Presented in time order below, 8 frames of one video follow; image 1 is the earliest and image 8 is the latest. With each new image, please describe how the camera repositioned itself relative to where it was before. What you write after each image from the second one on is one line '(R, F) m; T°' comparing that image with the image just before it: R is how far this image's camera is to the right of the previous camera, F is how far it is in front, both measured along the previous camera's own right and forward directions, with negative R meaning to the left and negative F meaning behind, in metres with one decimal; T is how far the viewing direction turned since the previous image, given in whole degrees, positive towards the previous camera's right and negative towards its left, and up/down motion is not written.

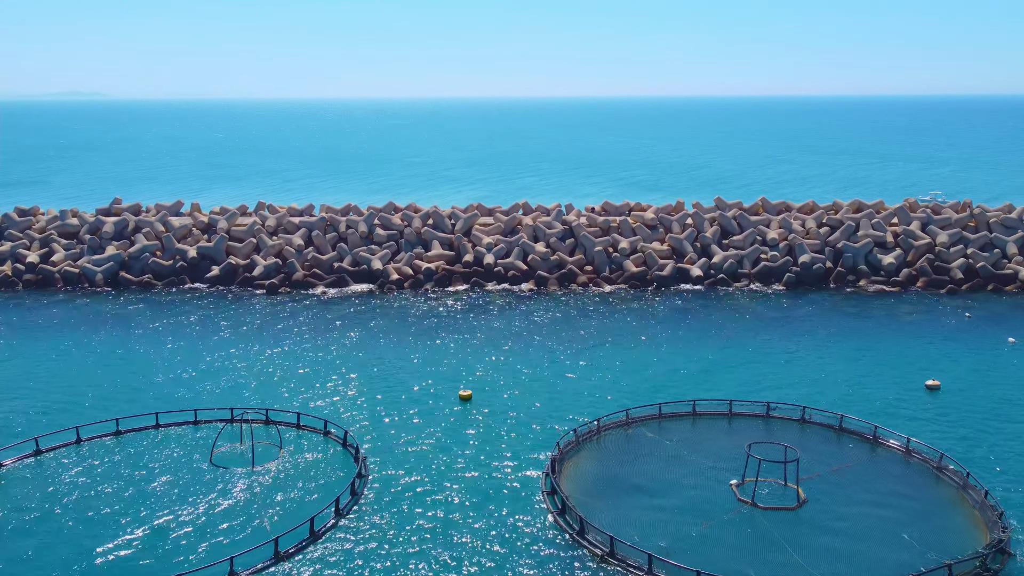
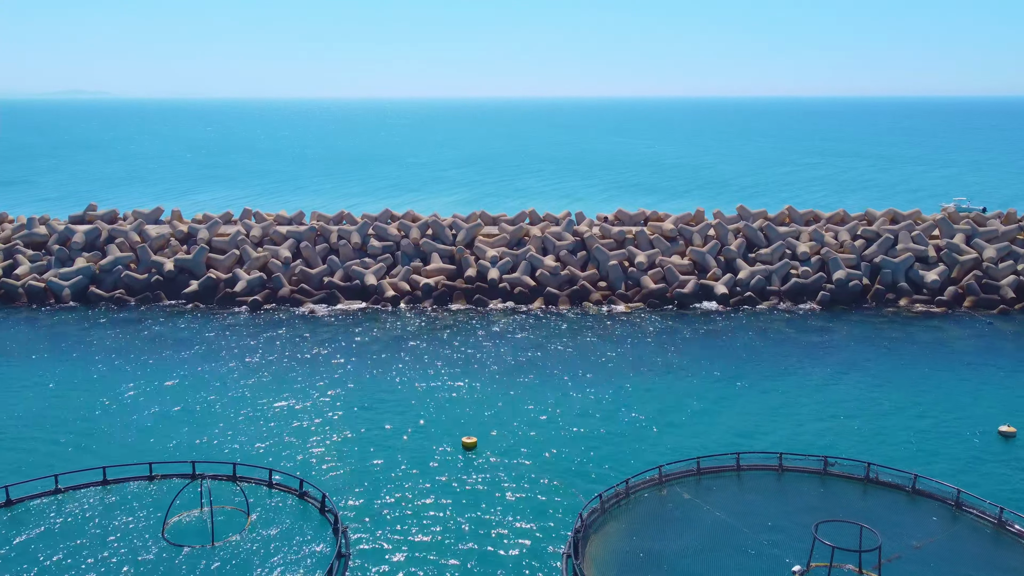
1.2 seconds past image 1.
(-0.2, +2.5) m; 0°
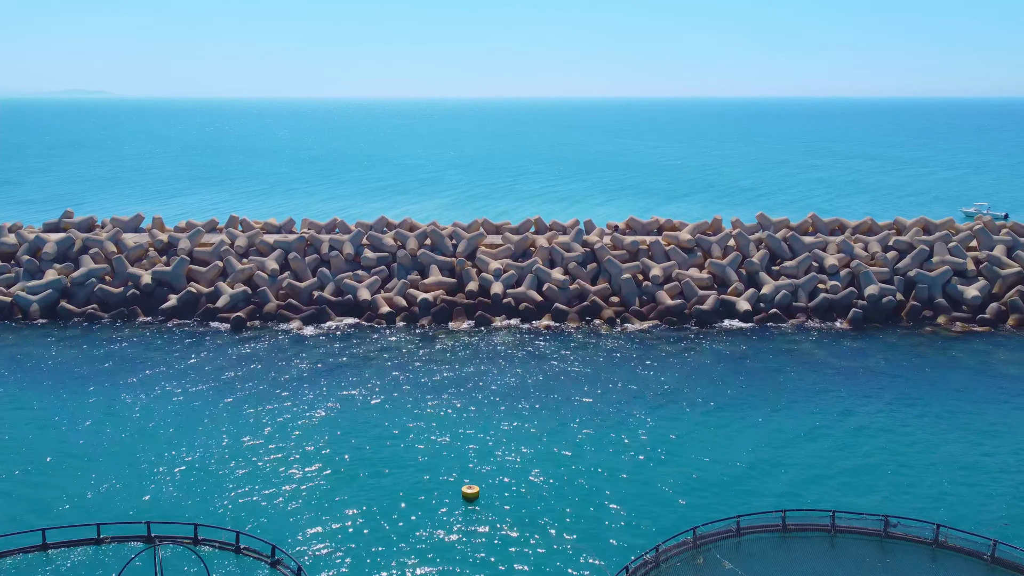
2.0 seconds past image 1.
(-0.1, +2.0) m; 0°
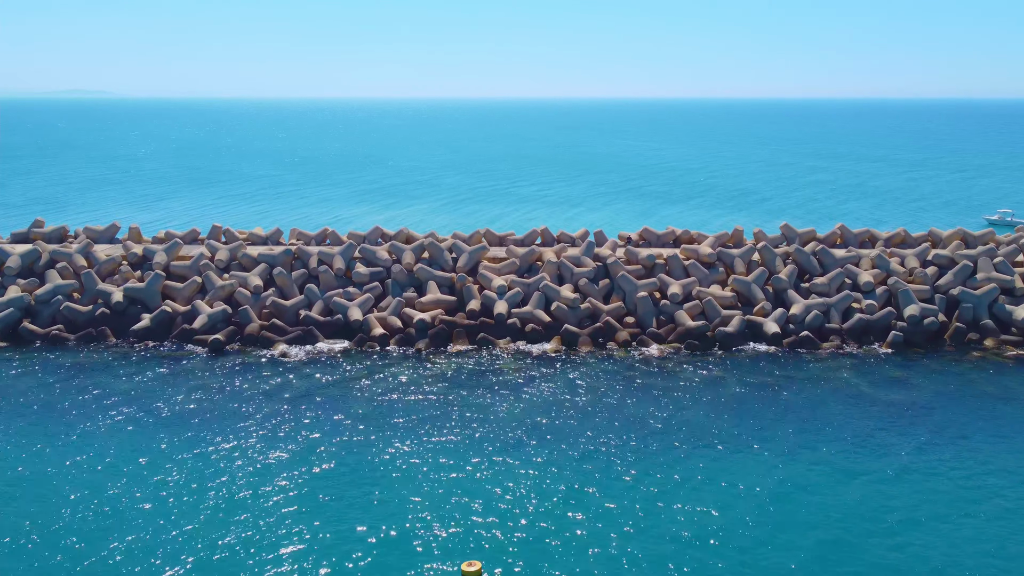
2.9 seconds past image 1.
(-0.2, +2.1) m; 0°
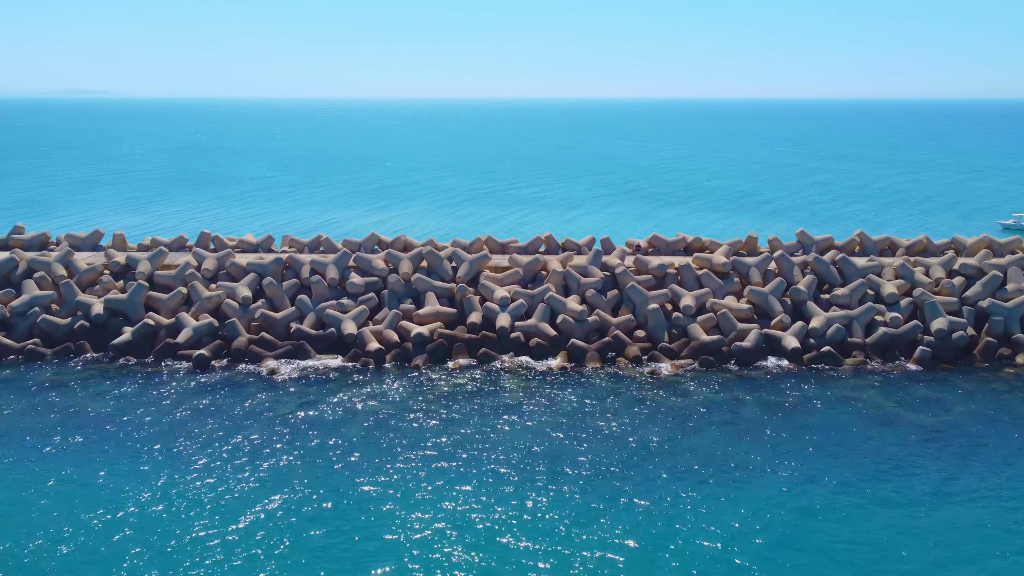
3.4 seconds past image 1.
(-0.1, +1.2) m; 0°
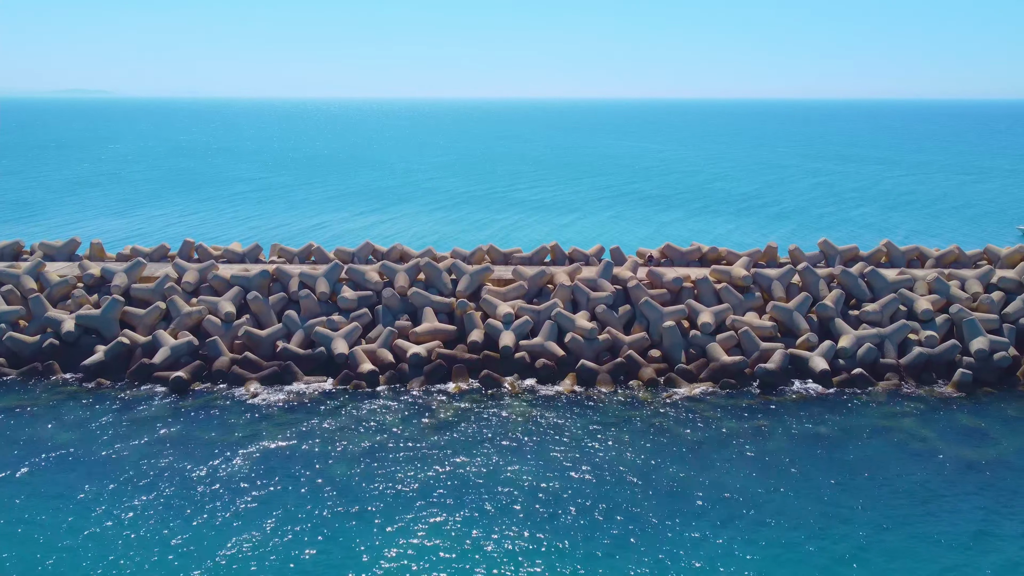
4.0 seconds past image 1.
(-0.1, +1.6) m; 0°
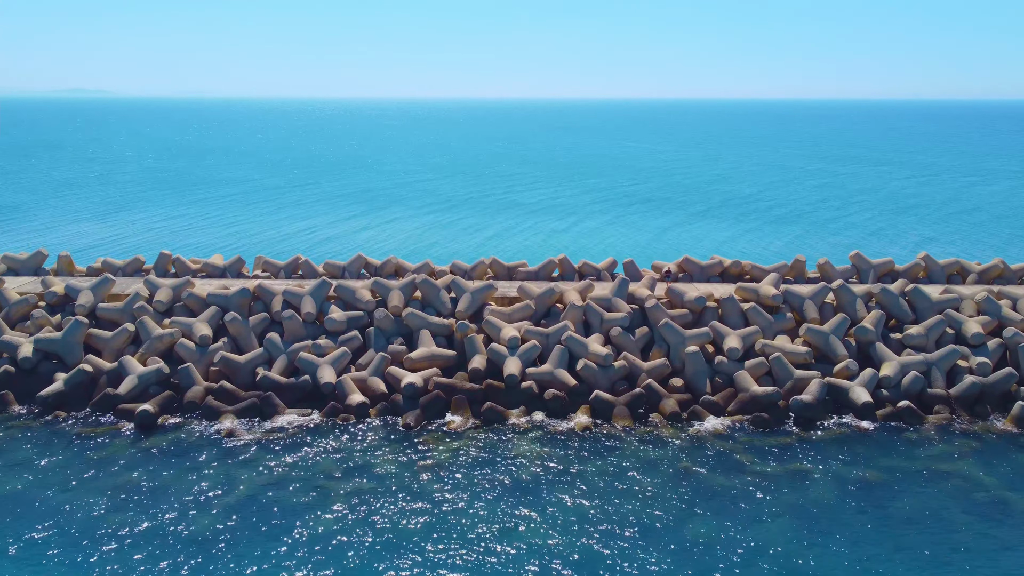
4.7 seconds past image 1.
(-0.1, +1.9) m; 0°
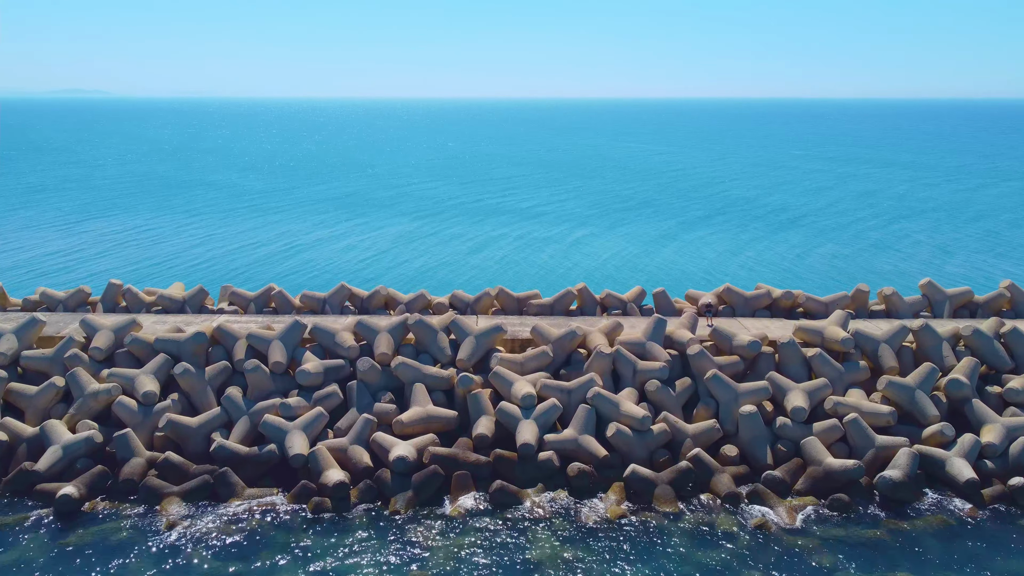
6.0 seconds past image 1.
(-0.2, +3.3) m; 0°
